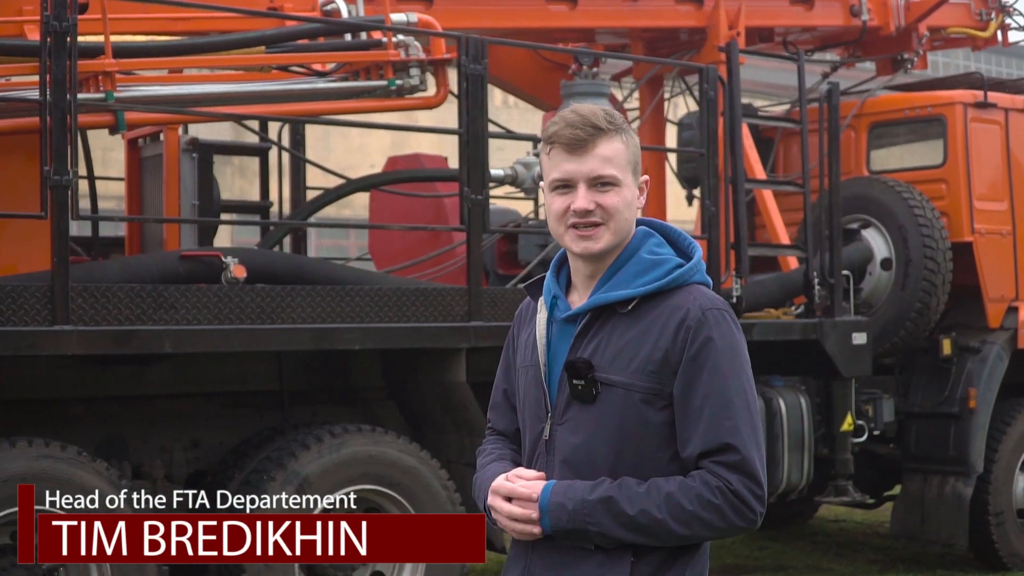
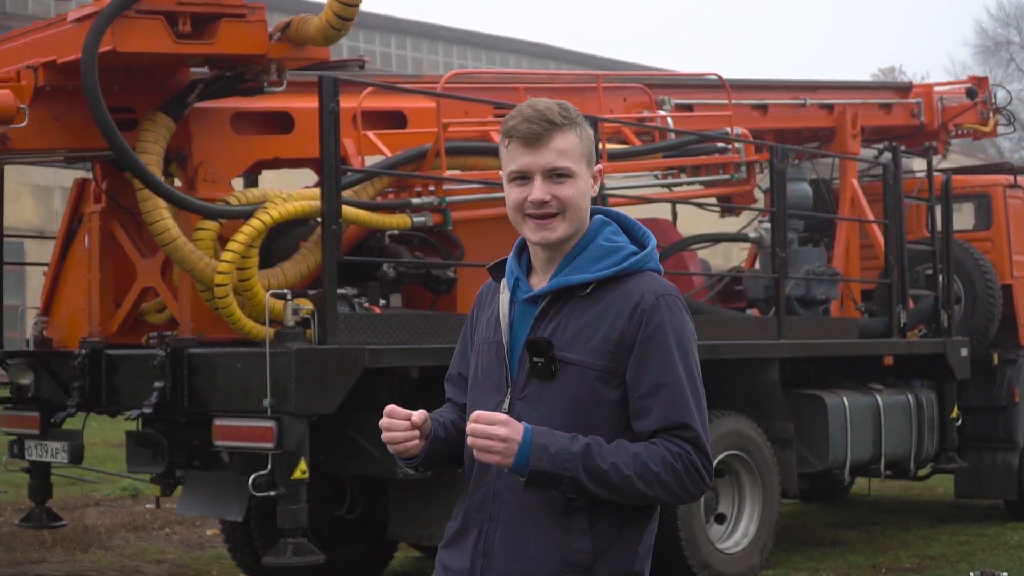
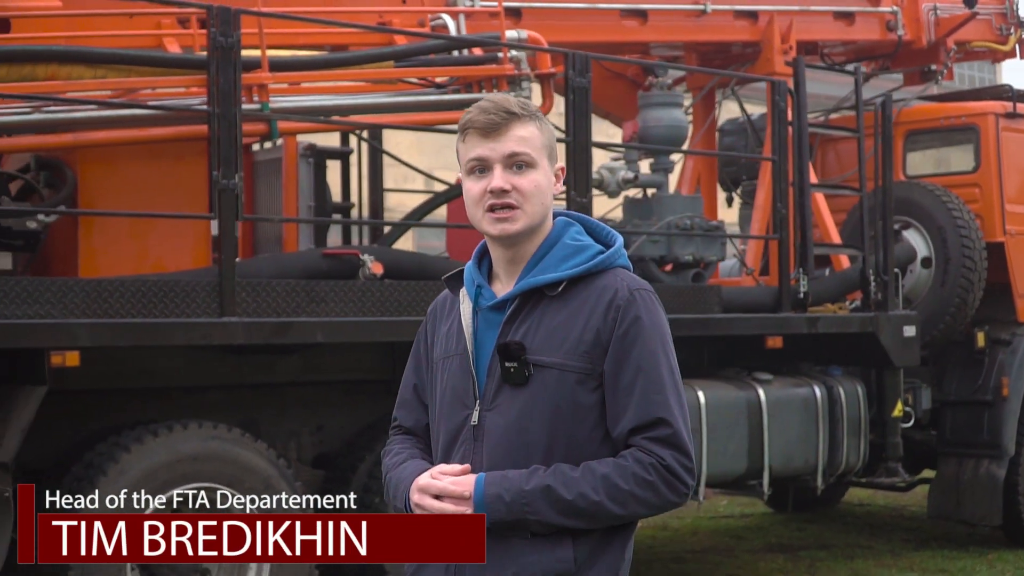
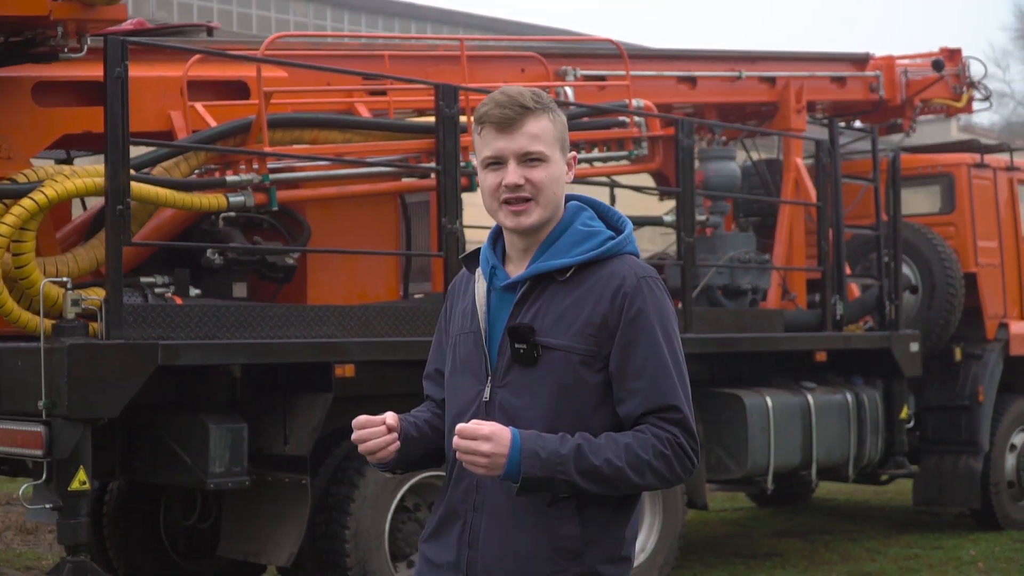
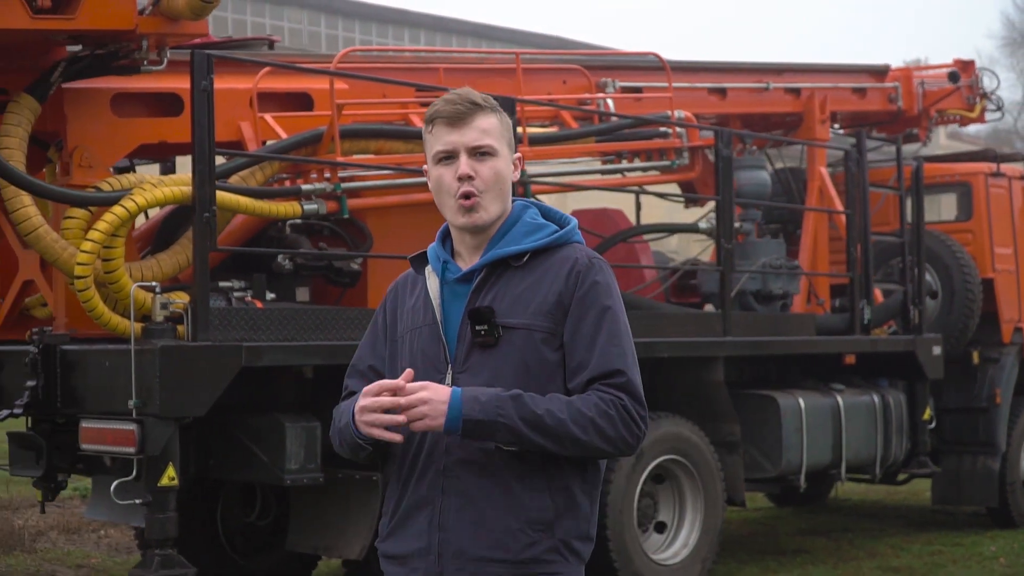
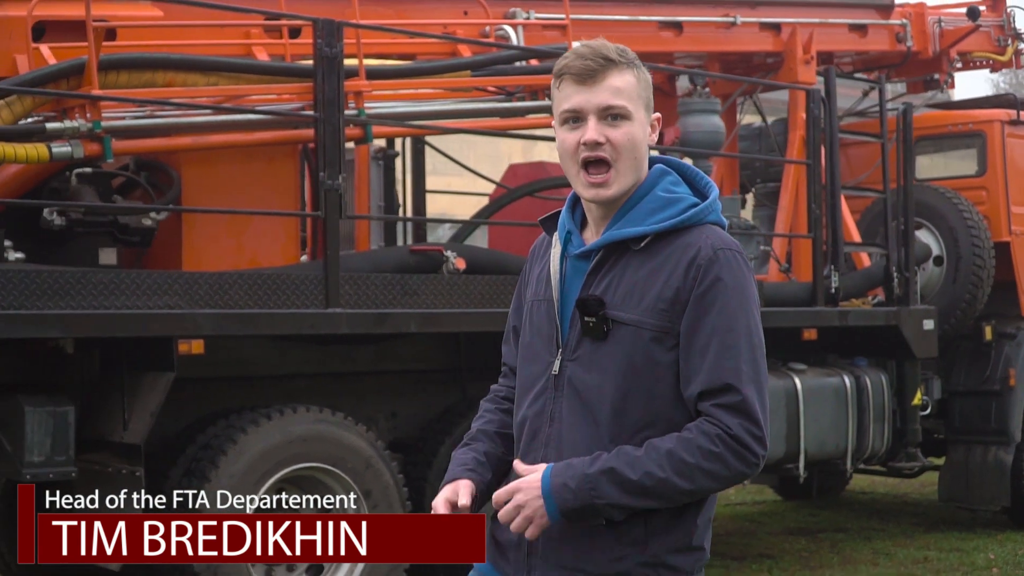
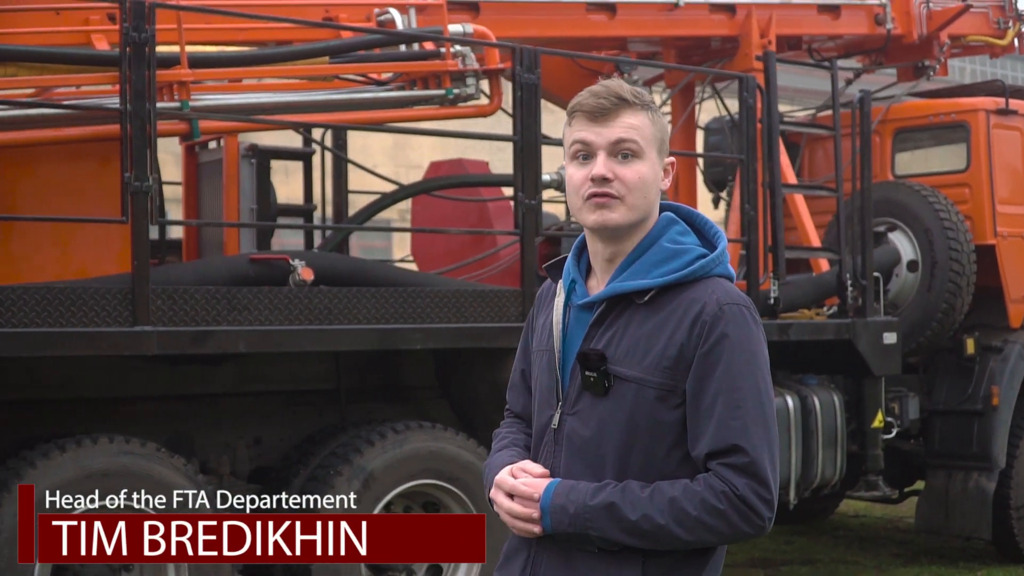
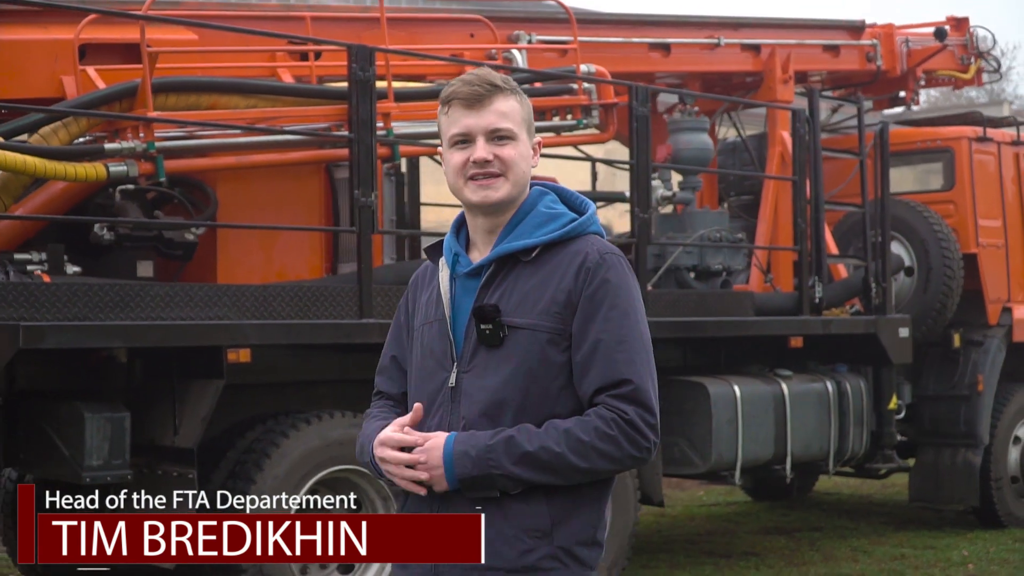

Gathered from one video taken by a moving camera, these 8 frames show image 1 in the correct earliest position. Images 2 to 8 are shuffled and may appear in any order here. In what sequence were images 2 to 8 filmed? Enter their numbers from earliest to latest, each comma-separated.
7, 3, 6, 8, 4, 5, 2
